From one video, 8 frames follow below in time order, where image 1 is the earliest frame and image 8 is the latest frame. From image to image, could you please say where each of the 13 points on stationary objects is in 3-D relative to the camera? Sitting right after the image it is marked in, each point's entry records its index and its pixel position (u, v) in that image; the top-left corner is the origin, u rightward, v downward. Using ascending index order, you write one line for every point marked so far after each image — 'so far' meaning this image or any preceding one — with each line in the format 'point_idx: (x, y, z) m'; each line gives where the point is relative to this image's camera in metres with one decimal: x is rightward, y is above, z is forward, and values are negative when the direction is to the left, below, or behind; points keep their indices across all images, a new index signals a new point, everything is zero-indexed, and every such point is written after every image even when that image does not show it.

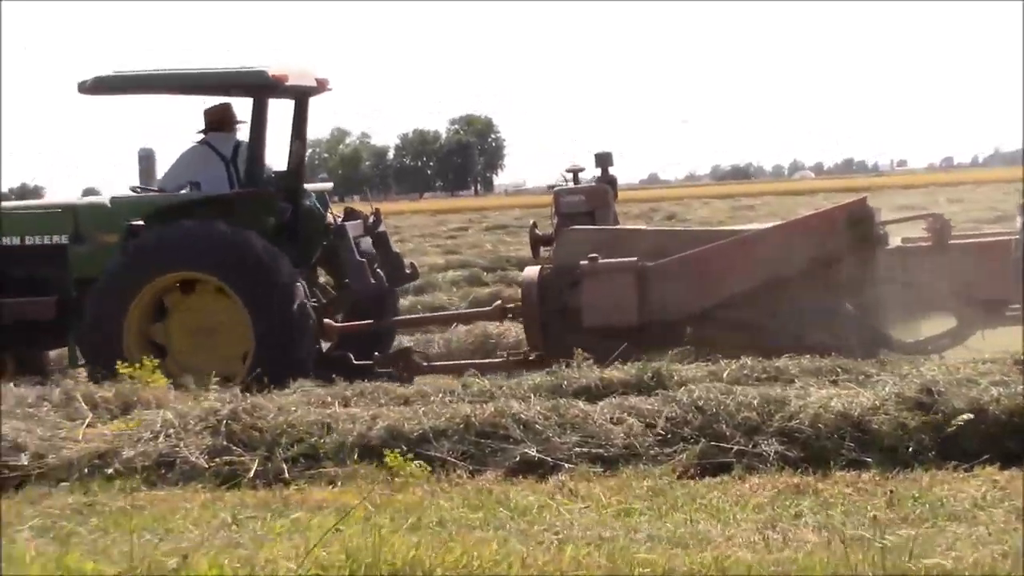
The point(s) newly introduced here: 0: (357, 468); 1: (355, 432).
0: (-0.6, -0.7, +4.6) m
1: (-0.6, -0.6, +4.8) m
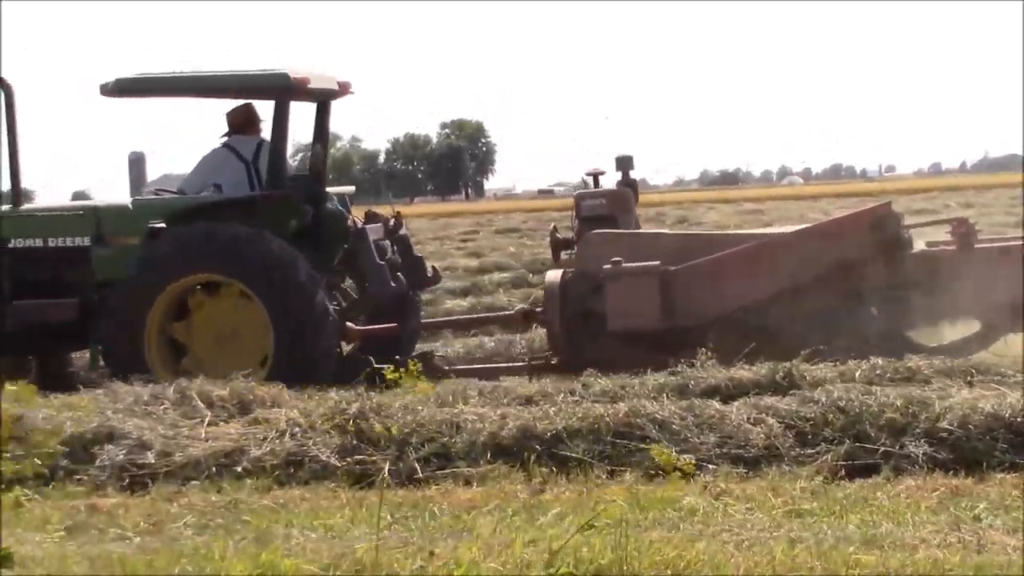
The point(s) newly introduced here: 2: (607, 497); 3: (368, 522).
0: (-0.1, -0.7, +4.6) m
1: (-0.1, -0.6, +4.8) m
2: (+0.3, -0.7, +4.1) m
3: (-0.5, -0.8, +3.9) m
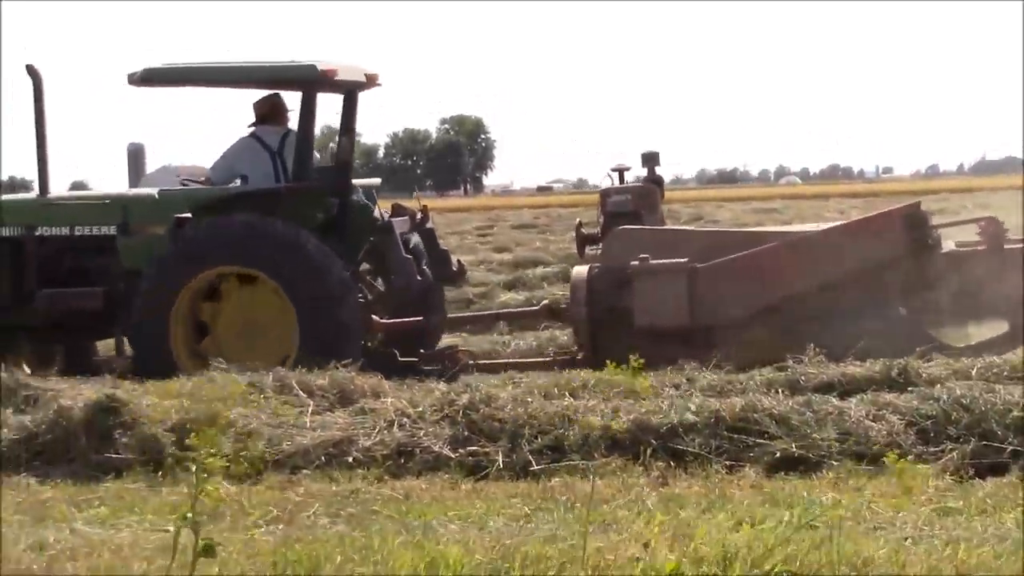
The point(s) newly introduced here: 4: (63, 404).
0: (+0.4, -0.7, +4.5) m
1: (+0.3, -0.5, +4.7) m
2: (+0.8, -0.7, +4.1) m
3: (0.0, -0.7, +3.8) m
4: (-1.9, -0.5, +5.0) m
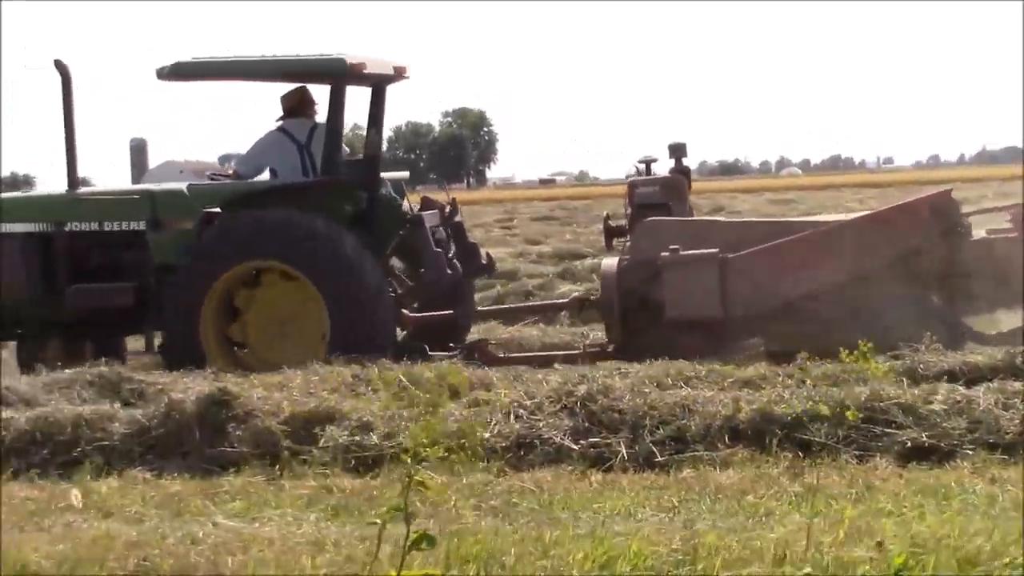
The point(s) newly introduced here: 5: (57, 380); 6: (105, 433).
0: (+0.8, -0.6, +4.5) m
1: (+0.8, -0.5, +4.7) m
2: (+1.2, -0.7, +4.0) m
3: (+0.4, -0.7, +3.8) m
4: (-1.4, -0.5, +5.0) m
5: (-2.1, -0.4, +5.5) m
6: (-1.7, -0.6, +4.9) m
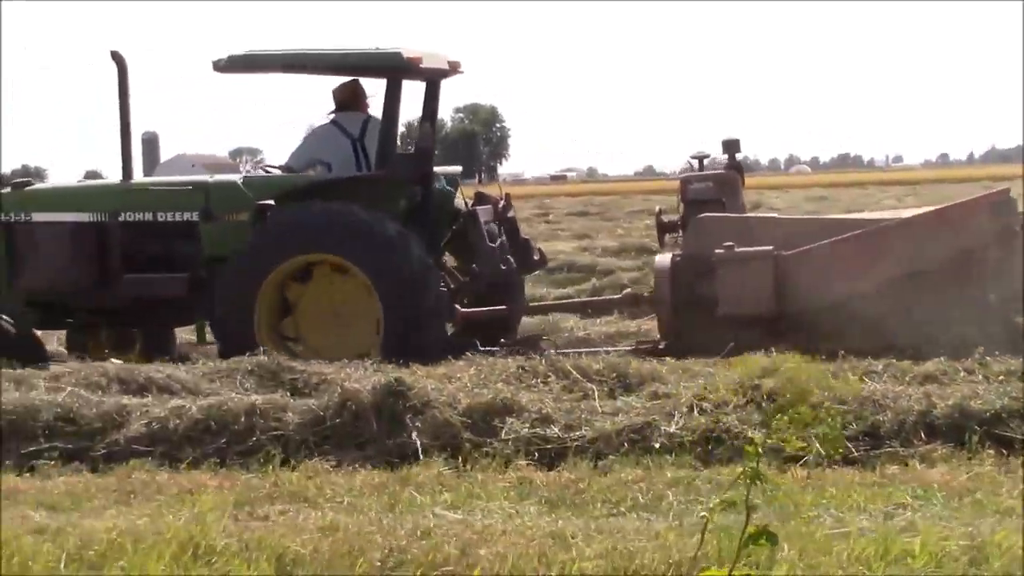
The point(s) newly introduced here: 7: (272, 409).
0: (+1.6, -0.6, +4.4) m
1: (+1.6, -0.5, +4.6) m
2: (+2.0, -0.6, +3.9) m
3: (+1.1, -0.7, +3.7) m
4: (-0.7, -0.4, +5.0) m
5: (-1.3, -0.4, +5.4) m
6: (-1.0, -0.6, +4.9) m
7: (-1.0, -0.5, +4.9) m
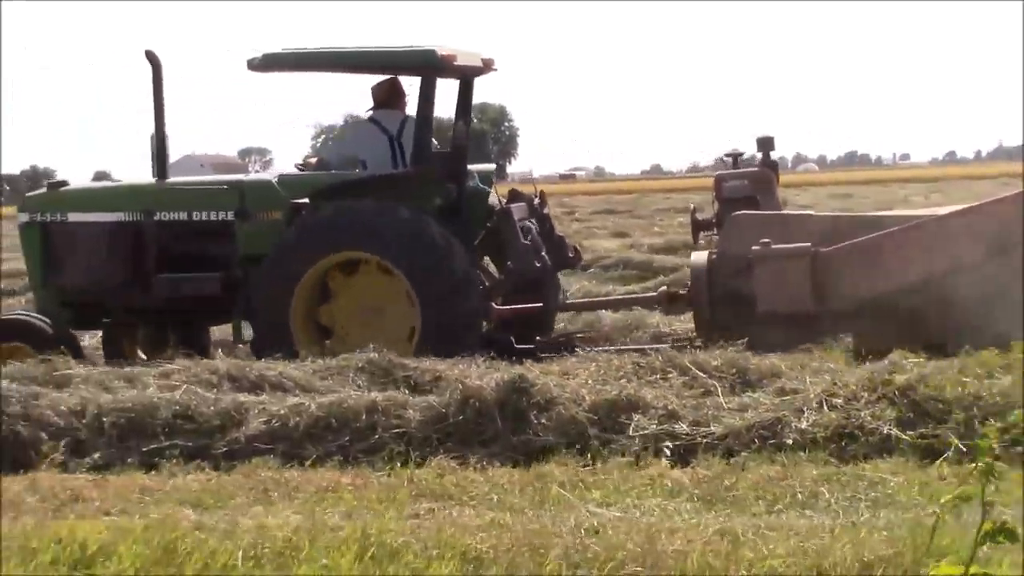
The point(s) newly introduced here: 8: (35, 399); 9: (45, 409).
0: (+2.1, -0.6, +4.3) m
1: (+2.1, -0.4, +4.5) m
2: (+2.4, -0.6, +3.8) m
3: (+1.6, -0.6, +3.6) m
4: (-0.2, -0.4, +4.9) m
5: (-0.8, -0.4, +5.4) m
6: (-0.5, -0.5, +4.8) m
7: (-0.5, -0.5, +4.9) m
8: (-2.1, -0.5, +5.1) m
9: (-2.0, -0.5, +5.0) m
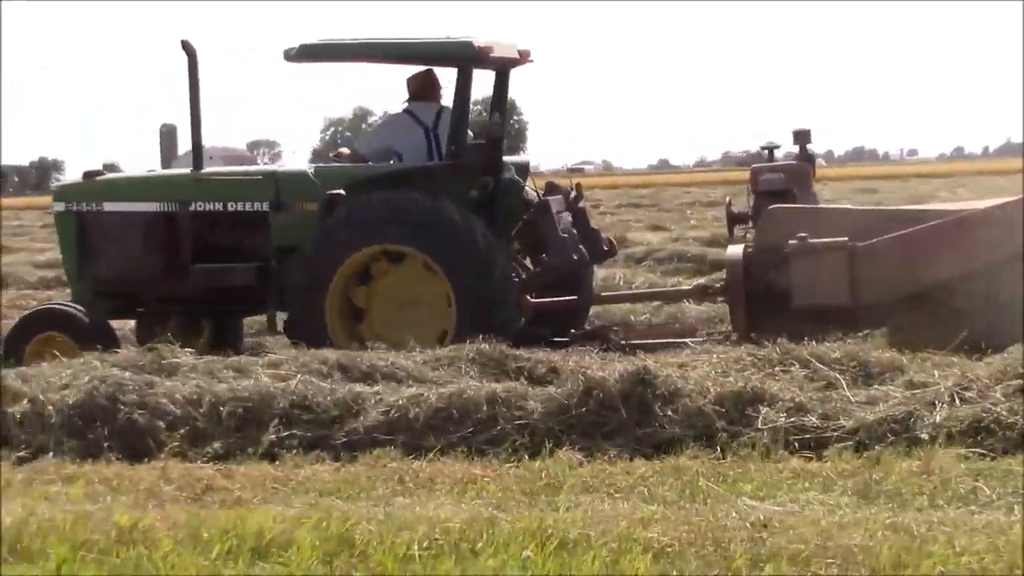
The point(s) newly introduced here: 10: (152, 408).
0: (+2.5, -0.5, +4.2) m
1: (+2.5, -0.4, +4.4) m
2: (+2.9, -0.6, +3.7) m
3: (+2.1, -0.6, +3.5) m
4: (+0.3, -0.4, +4.9) m
5: (-0.3, -0.3, +5.4) m
6: (0.0, -0.5, +4.8) m
7: (0.0, -0.4, +4.8) m
8: (-1.6, -0.4, +5.1) m
9: (-1.5, -0.5, +5.0) m
10: (-1.5, -0.5, +5.0) m
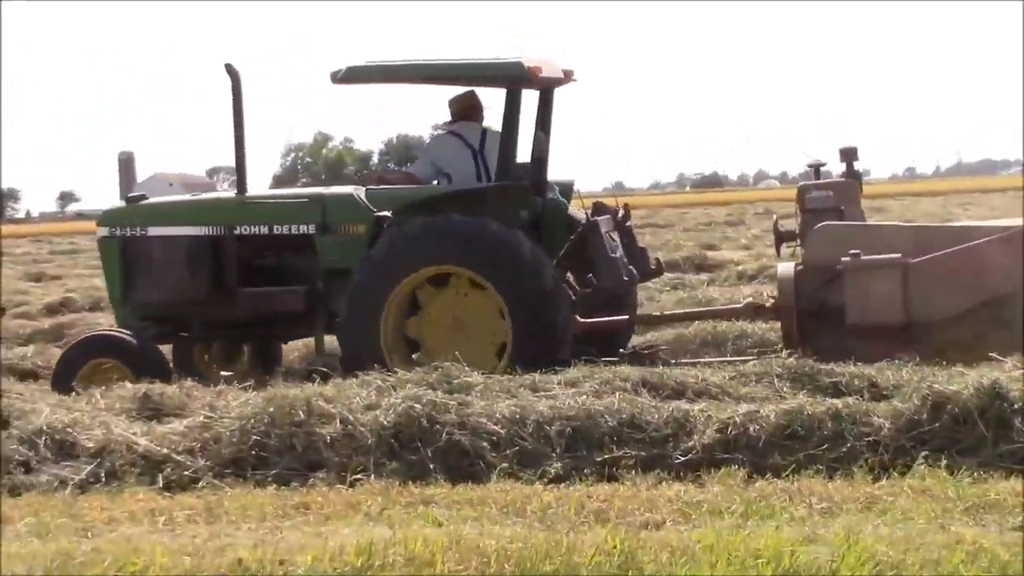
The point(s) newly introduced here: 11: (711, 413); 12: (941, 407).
0: (+3.9, -0.6, +4.0) m
1: (+3.9, -0.4, +4.2) m
2: (+4.3, -0.6, +3.5) m
3: (+3.5, -0.6, +3.4) m
4: (+1.7, -0.4, +4.7) m
5: (+1.0, -0.4, +5.2) m
6: (+1.4, -0.5, +4.6) m
7: (+1.4, -0.5, +4.7) m
8: (-0.2, -0.5, +4.9) m
9: (-0.1, -0.5, +4.8) m
10: (-0.2, -0.6, +4.8) m
11: (+0.8, -0.5, +4.8) m
12: (+1.7, -0.5, +4.6) m
